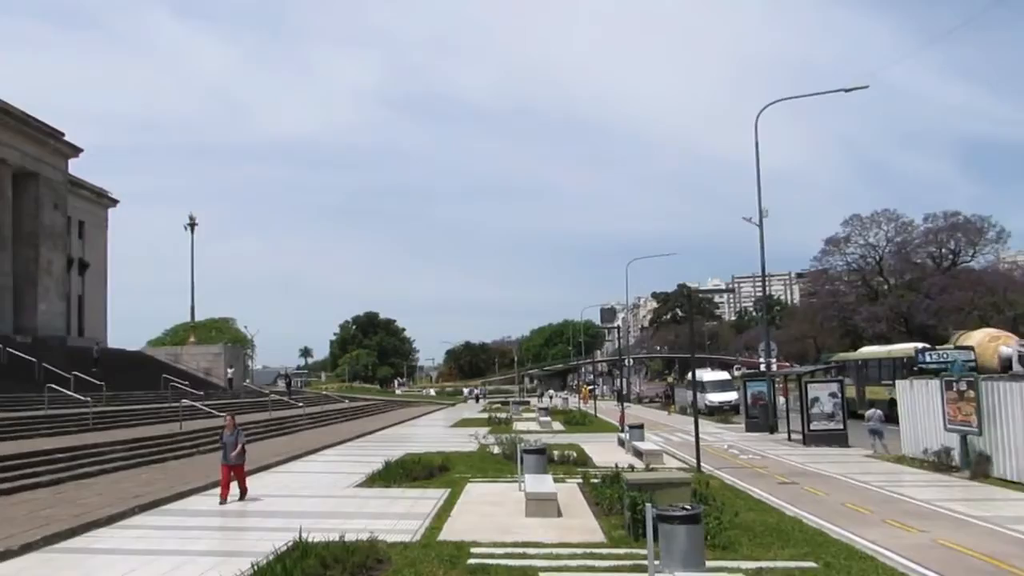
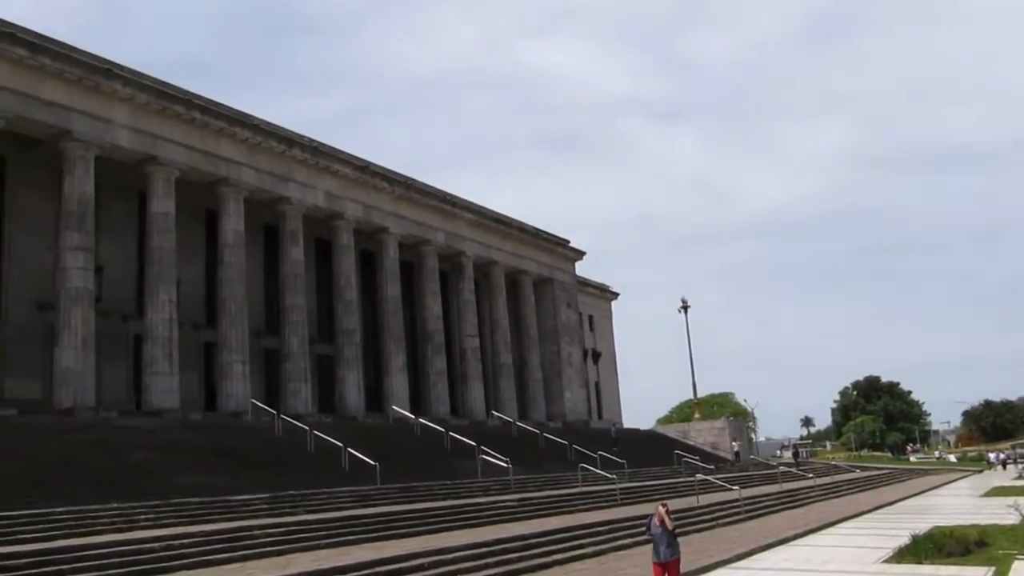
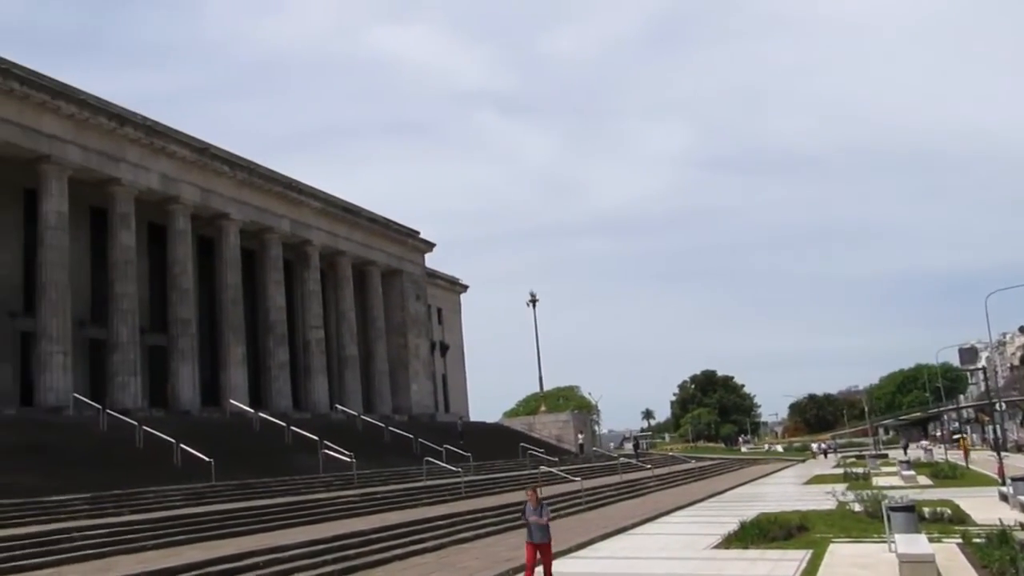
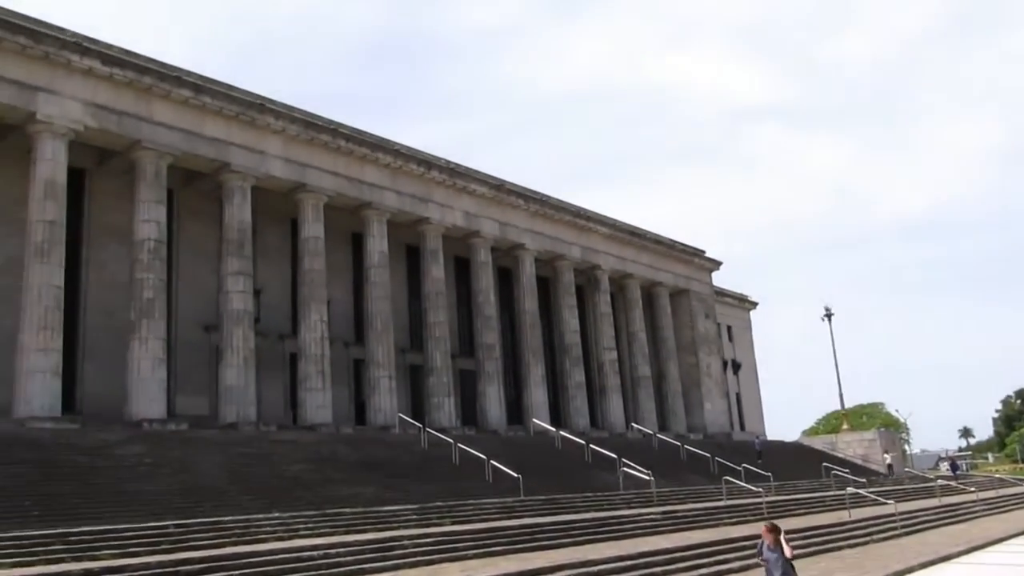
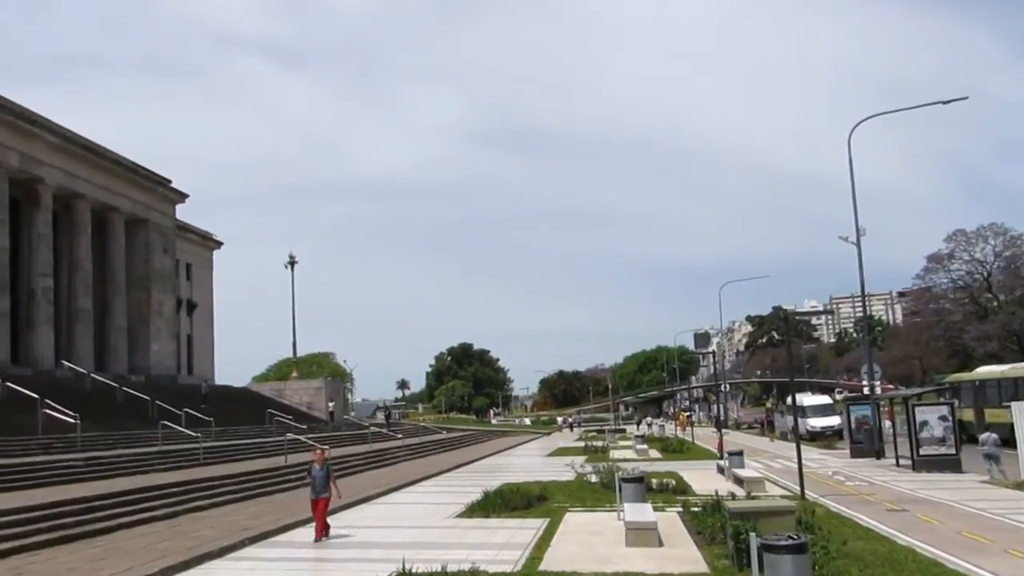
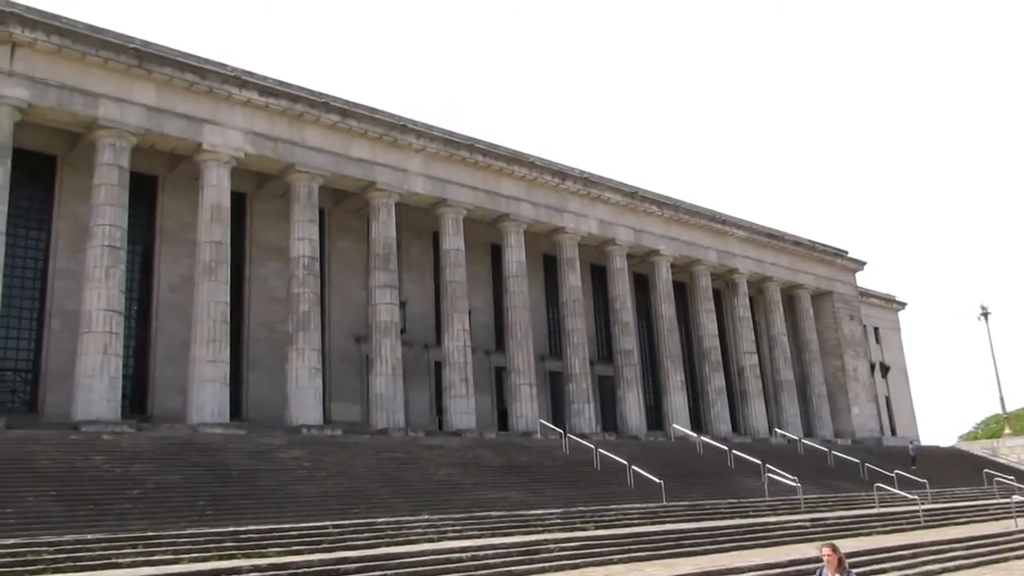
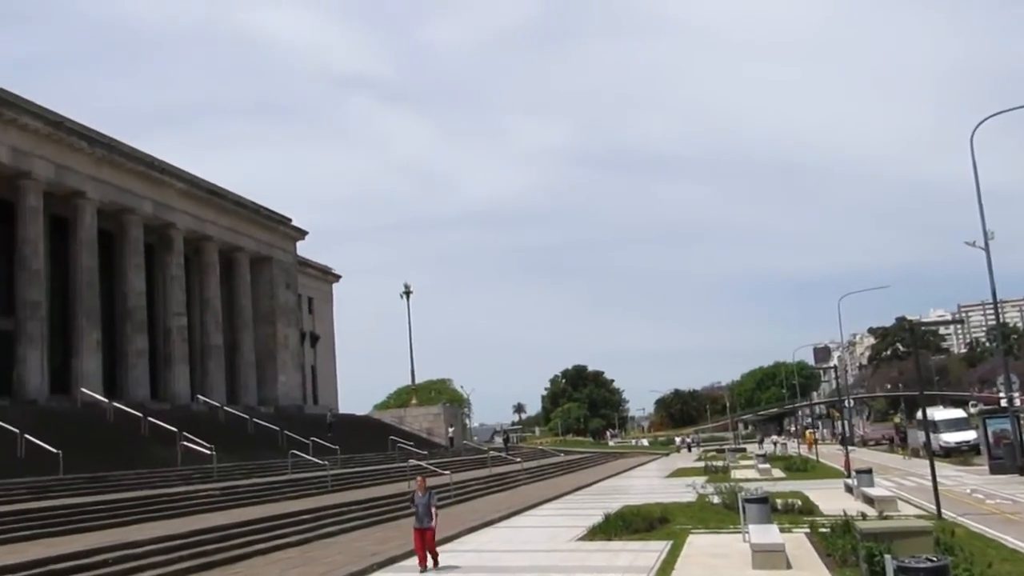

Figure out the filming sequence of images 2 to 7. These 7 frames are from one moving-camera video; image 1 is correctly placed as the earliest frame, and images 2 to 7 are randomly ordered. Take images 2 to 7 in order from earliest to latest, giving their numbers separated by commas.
5, 7, 3, 2, 4, 6
